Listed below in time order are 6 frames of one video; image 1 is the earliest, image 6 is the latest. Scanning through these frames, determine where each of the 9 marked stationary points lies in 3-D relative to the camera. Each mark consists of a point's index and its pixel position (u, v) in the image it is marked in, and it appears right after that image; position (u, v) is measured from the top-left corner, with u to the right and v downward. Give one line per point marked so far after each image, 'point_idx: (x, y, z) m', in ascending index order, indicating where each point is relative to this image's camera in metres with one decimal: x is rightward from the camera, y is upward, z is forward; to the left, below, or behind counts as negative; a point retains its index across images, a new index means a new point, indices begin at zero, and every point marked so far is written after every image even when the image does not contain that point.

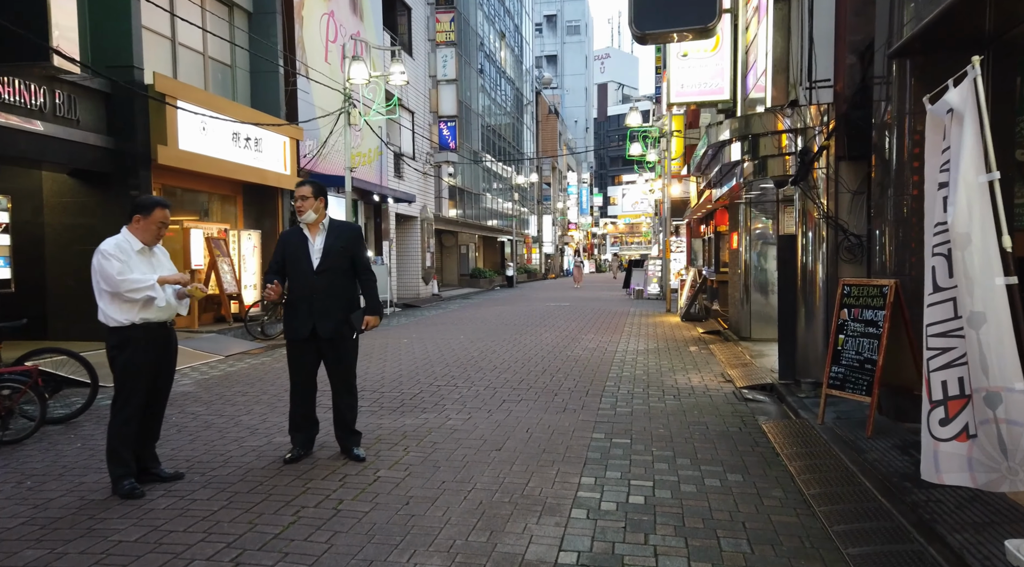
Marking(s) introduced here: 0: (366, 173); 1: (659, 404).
0: (-3.9, +2.9, +18.4) m
1: (+1.5, -1.2, +7.2) m
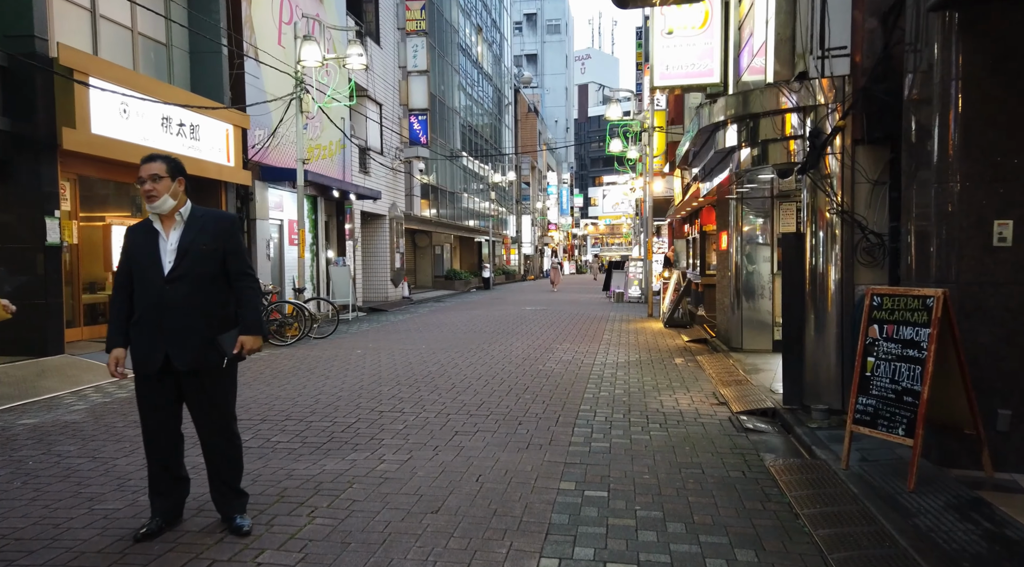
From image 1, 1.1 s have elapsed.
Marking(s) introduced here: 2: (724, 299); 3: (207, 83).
0: (-4.6, +2.9, +17.1) m
1: (+1.1, -1.3, +6.0) m
2: (+3.5, -0.2, +11.4) m
3: (-5.5, +3.6, +12.7) m
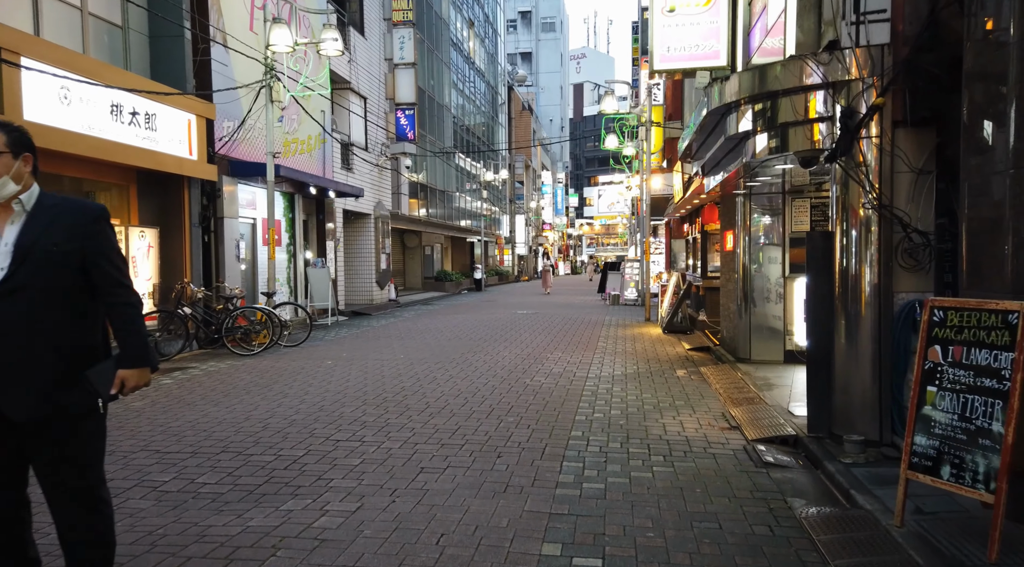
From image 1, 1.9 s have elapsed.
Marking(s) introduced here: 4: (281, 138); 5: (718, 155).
0: (-4.9, +2.8, +16.1) m
1: (+0.9, -1.4, +5.0) m
2: (+3.2, -0.3, +10.4) m
3: (-5.7, +3.6, +11.7) m
4: (-5.0, +3.1, +15.1) m
5: (+2.6, +1.6, +8.9) m
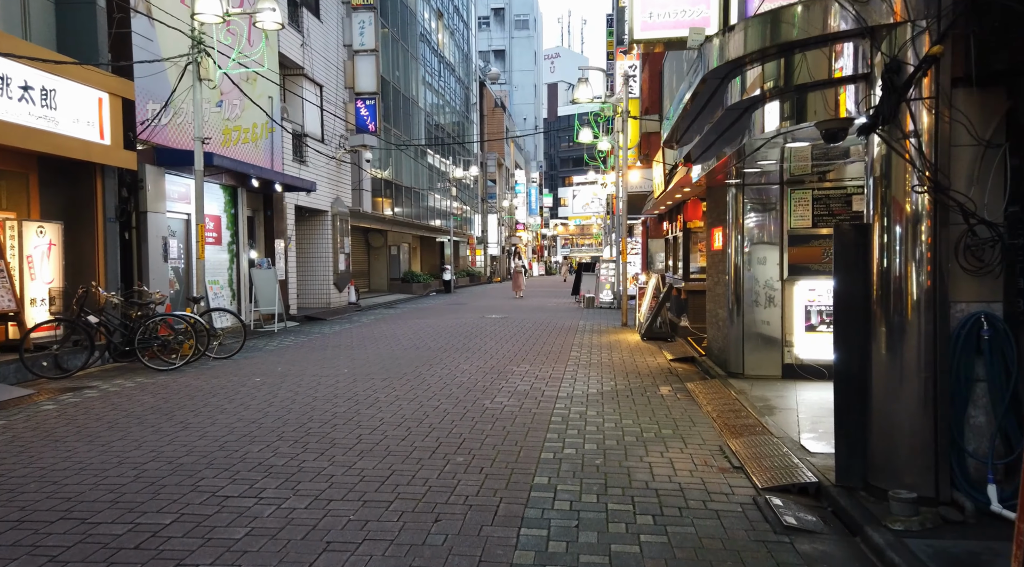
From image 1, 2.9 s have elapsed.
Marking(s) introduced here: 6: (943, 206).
0: (-5.6, +2.7, +14.6) m
1: (+0.6, -1.4, +3.7) m
2: (+2.7, -0.3, +9.2) m
3: (-6.3, +3.5, +10.2) m
4: (-5.7, +3.1, +13.6) m
5: (+2.2, +1.6, +7.7) m
6: (+2.4, +0.4, +4.0) m
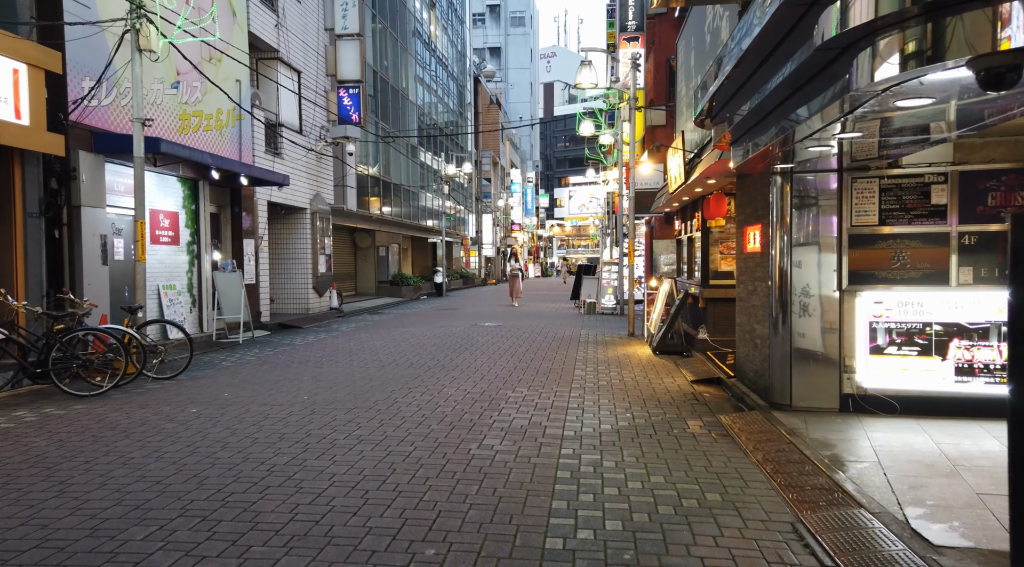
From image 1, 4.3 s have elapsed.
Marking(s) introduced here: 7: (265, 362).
0: (-5.7, +2.7, +12.9) m
1: (+0.6, -1.5, +2.1) m
2: (+2.7, -0.4, +7.7) m
3: (-6.4, +3.4, +8.5) m
4: (-5.8, +3.0, +12.0) m
5: (+2.1, +1.5, +6.1) m
6: (+2.4, +0.4, +2.4) m
7: (-3.8, -1.2, +10.7) m
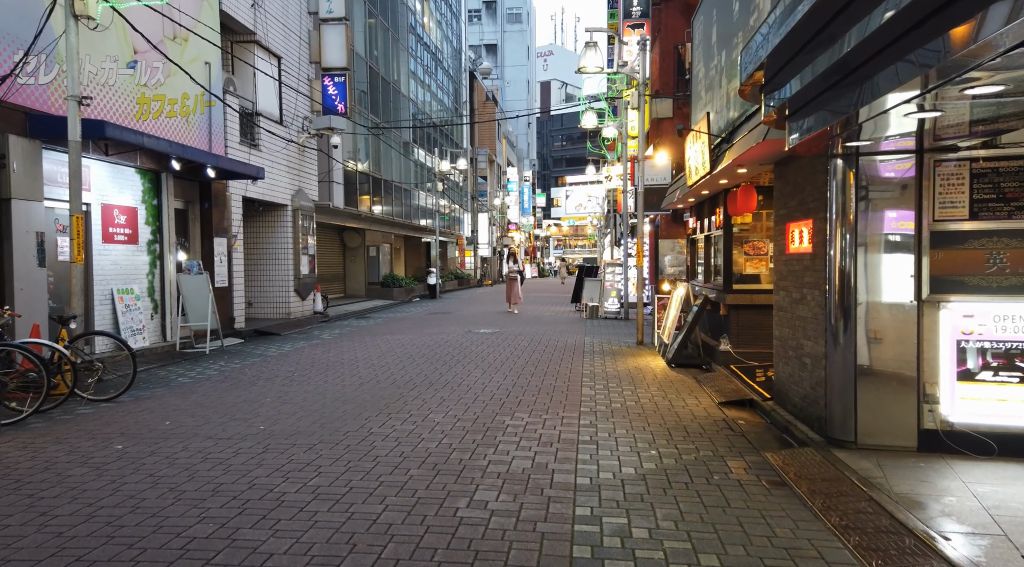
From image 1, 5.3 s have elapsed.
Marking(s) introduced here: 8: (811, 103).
0: (-5.7, +2.6, +11.6) m
1: (+0.6, -1.6, +0.8) m
2: (+2.6, -0.5, +6.4) m
3: (-6.4, +3.4, +7.2) m
4: (-5.8, +2.9, +10.7) m
5: (+2.1, +1.4, +4.9) m
6: (+2.4, +0.3, +1.1) m
7: (-3.8, -1.3, +9.4) m
8: (+2.2, +1.4, +5.0) m
